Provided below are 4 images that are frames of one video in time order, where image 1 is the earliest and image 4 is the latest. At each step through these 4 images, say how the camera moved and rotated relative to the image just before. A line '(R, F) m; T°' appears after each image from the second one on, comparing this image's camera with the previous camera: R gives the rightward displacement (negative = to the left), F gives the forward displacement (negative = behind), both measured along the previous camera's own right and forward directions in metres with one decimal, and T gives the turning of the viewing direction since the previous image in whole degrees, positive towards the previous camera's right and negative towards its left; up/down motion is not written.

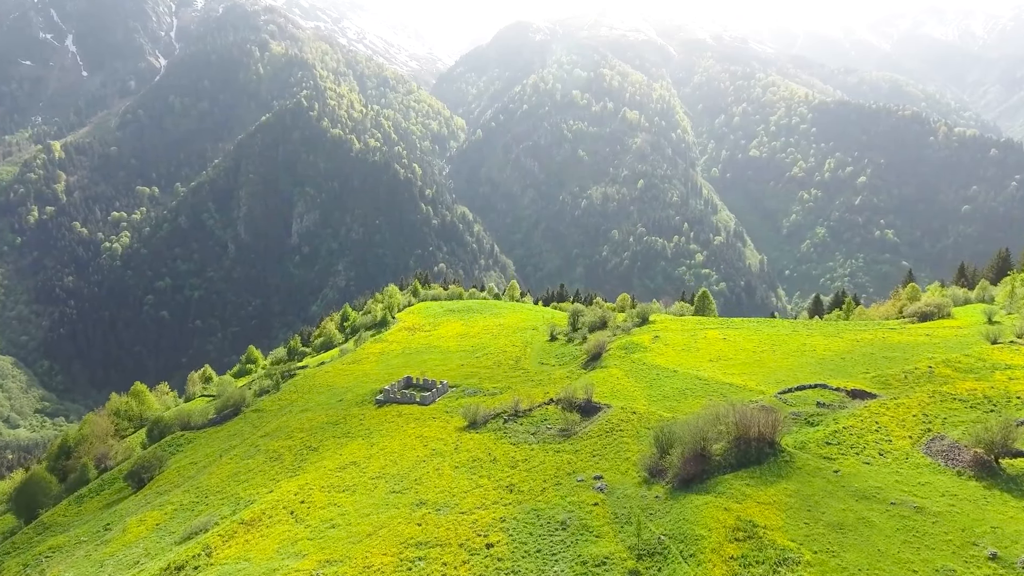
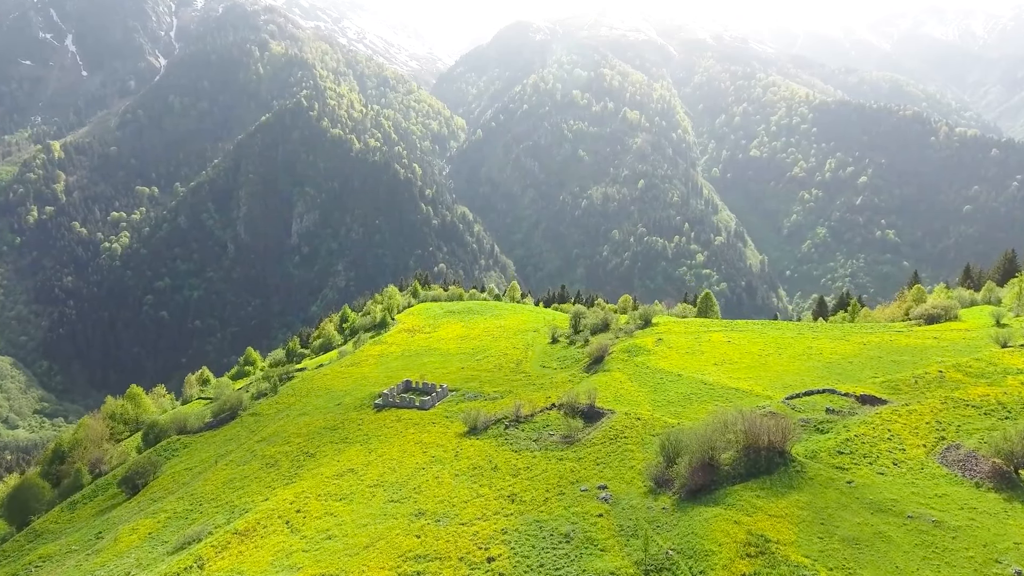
(-0.1, +1.3) m; 0°
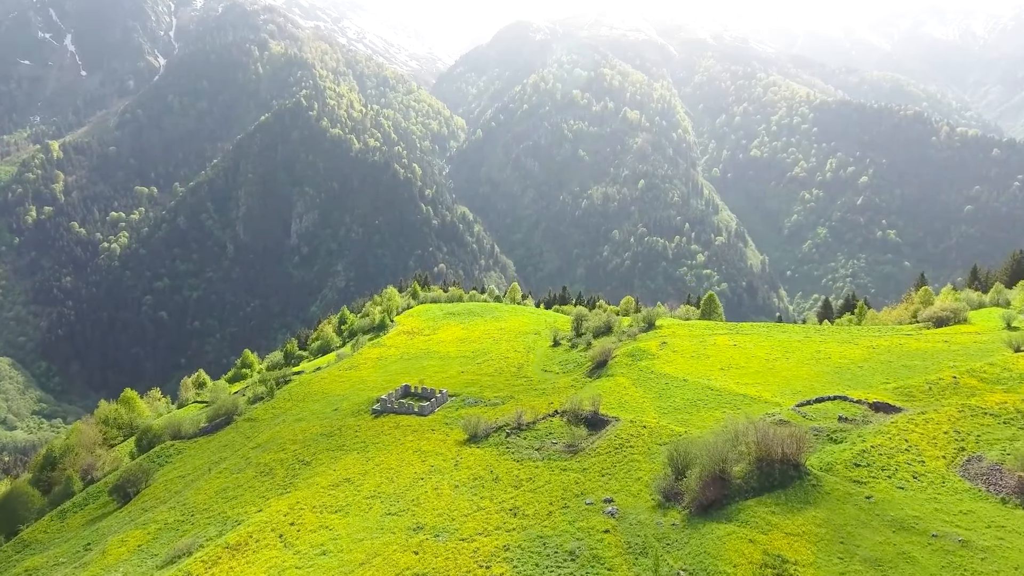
(-0.1, +1.8) m; 0°
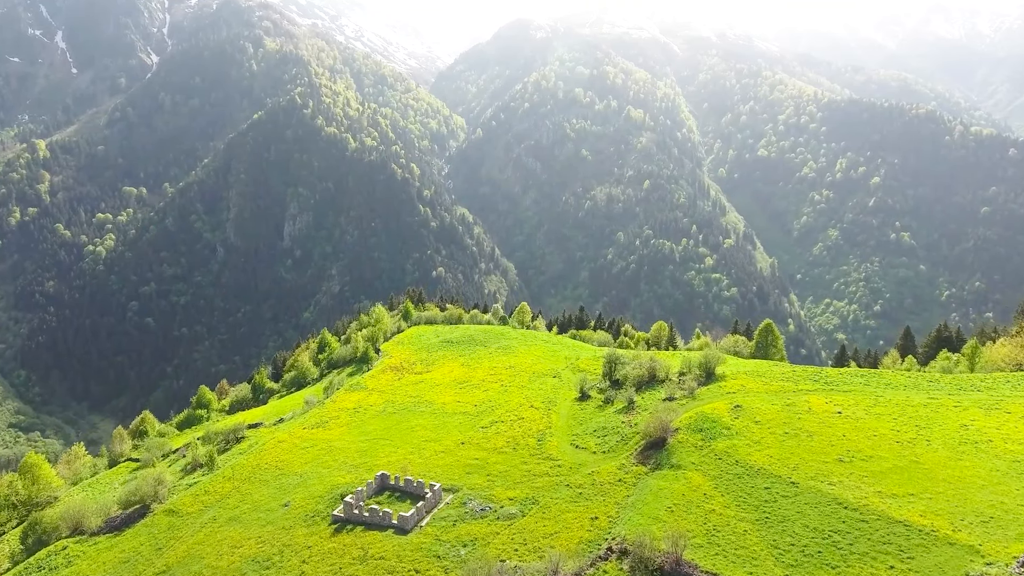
(-1.8, +22.5) m; 0°
